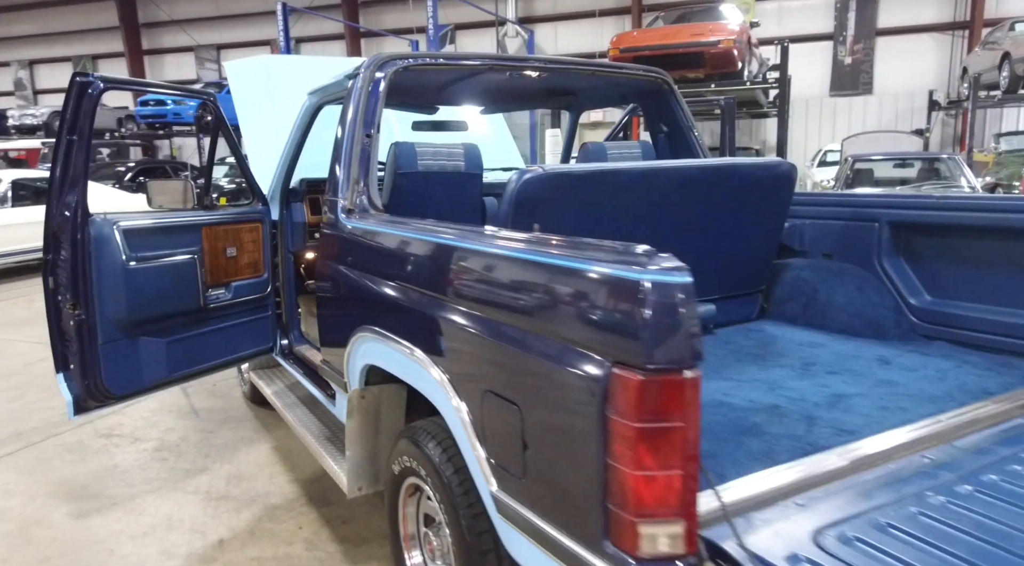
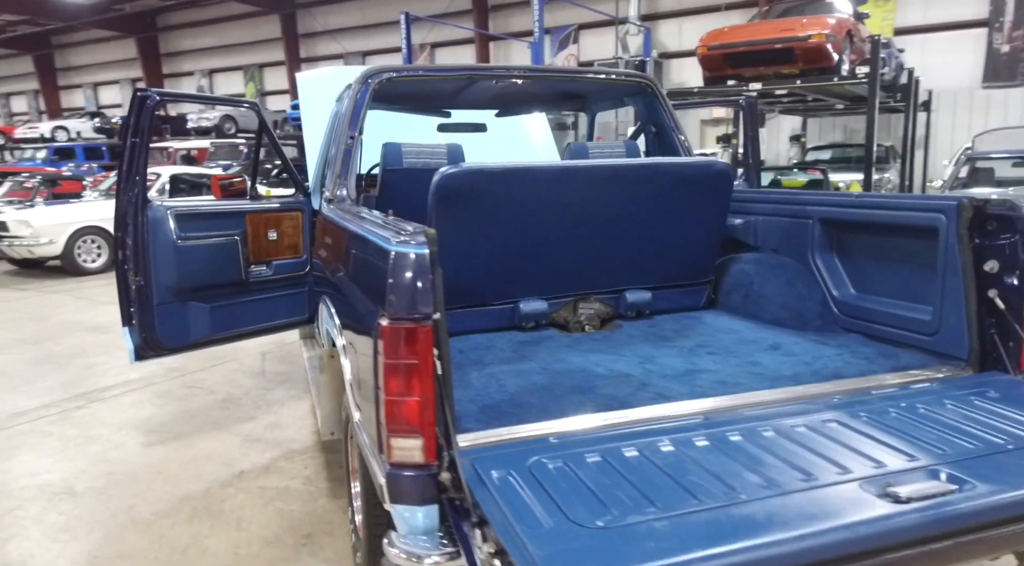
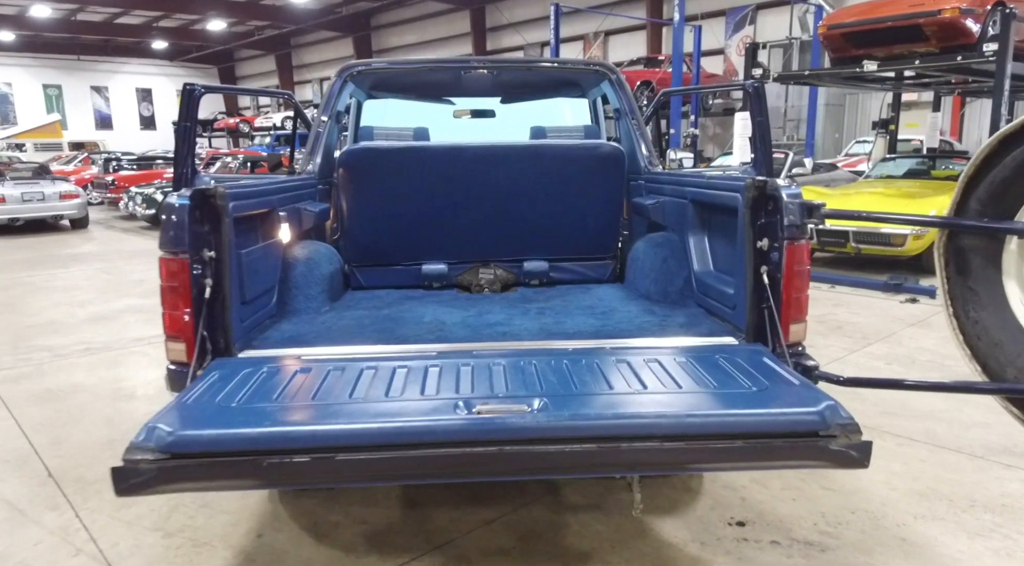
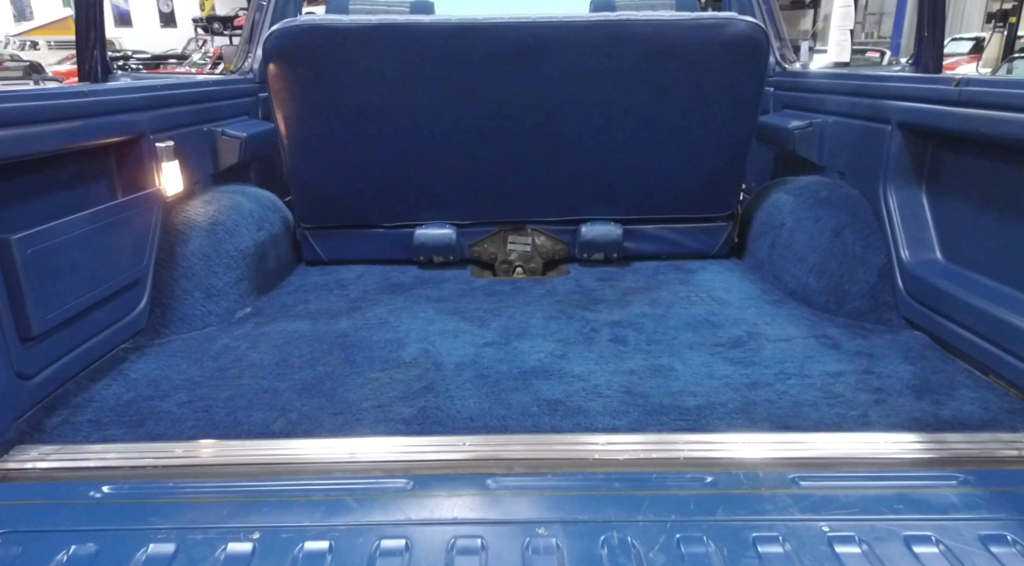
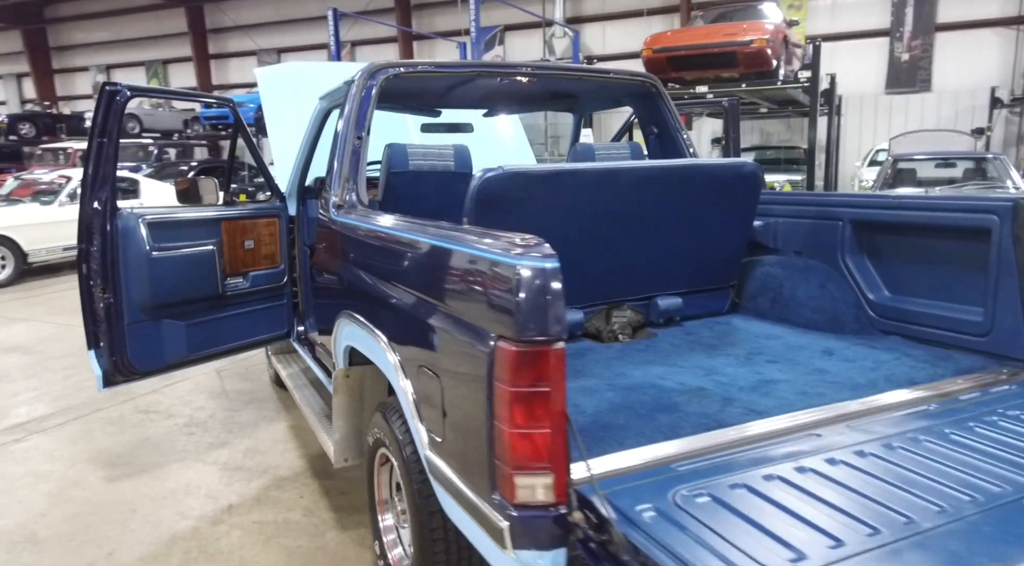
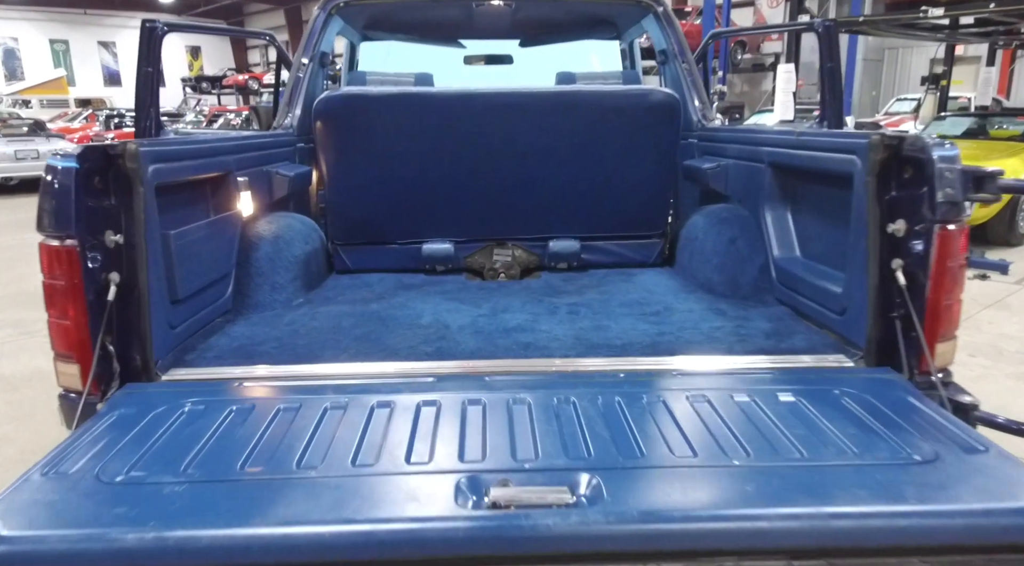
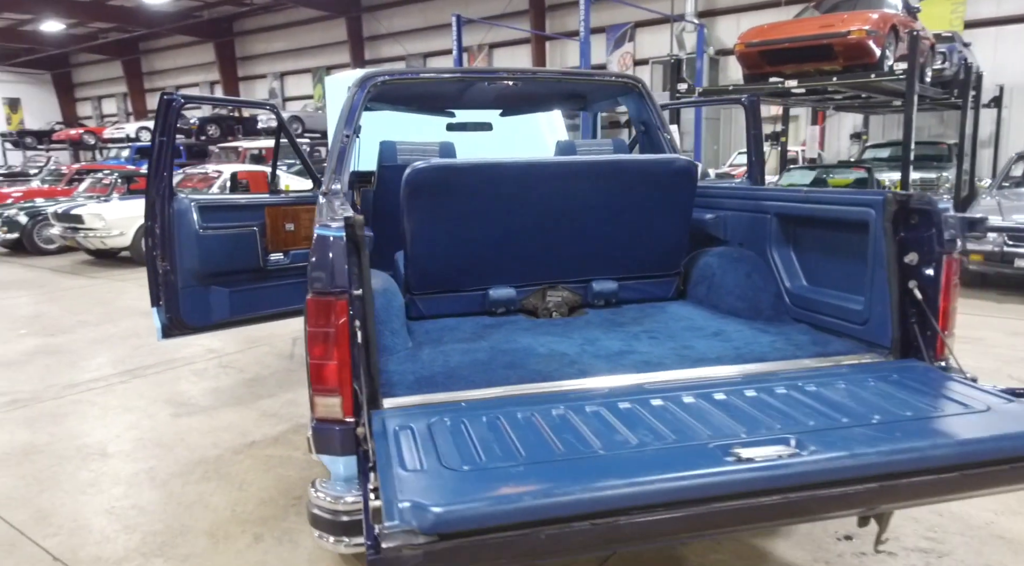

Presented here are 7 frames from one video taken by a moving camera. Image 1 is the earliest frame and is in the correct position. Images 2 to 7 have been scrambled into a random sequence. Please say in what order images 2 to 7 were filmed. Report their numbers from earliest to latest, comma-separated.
5, 2, 7, 3, 6, 4
